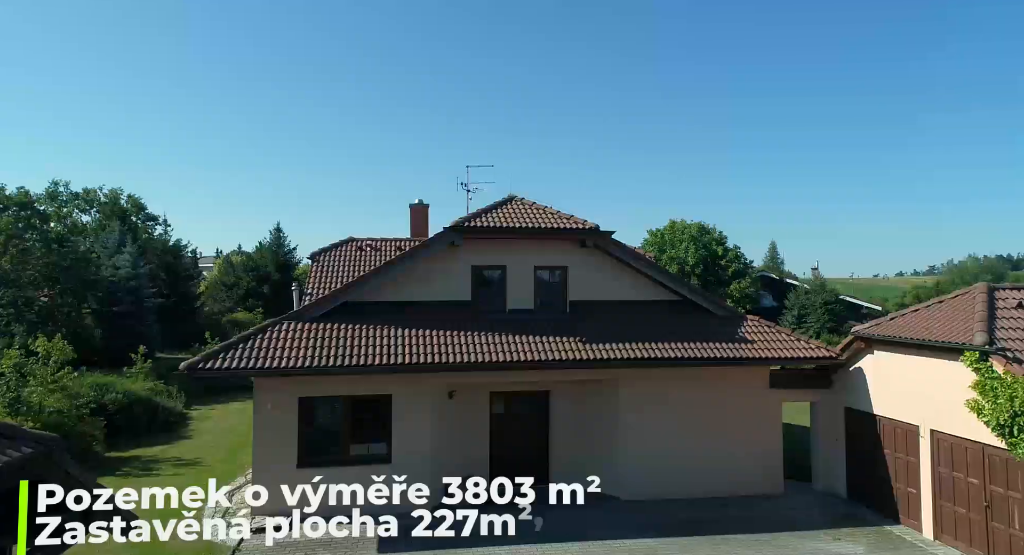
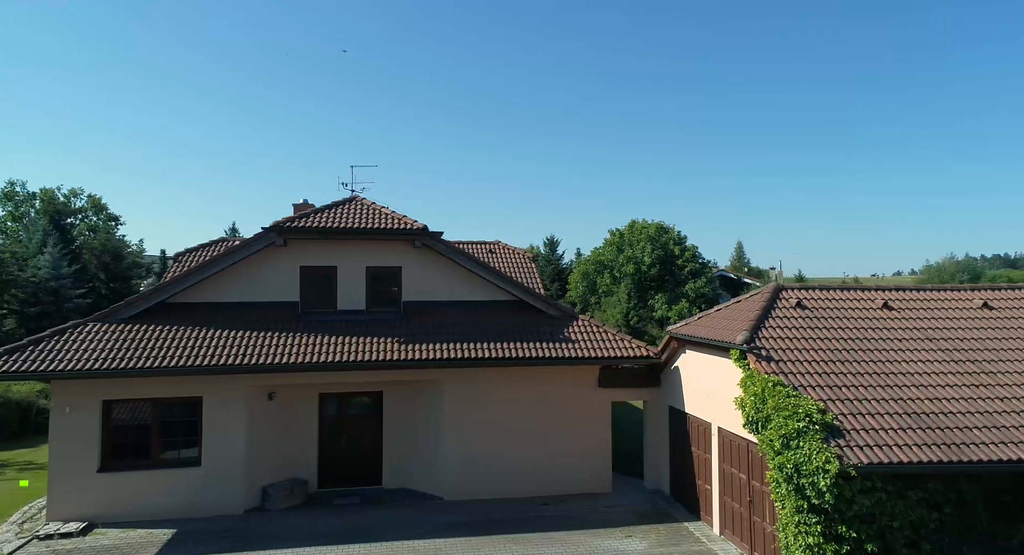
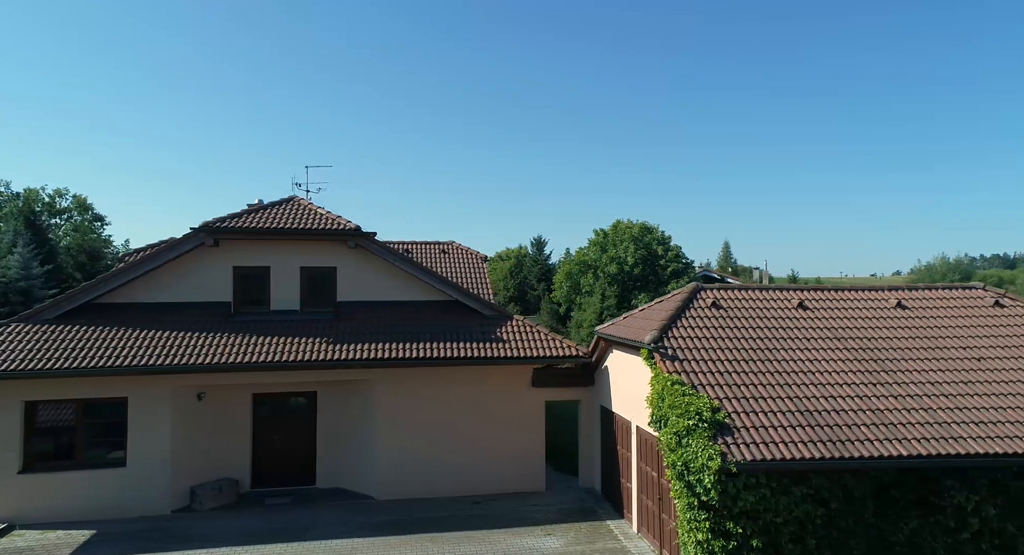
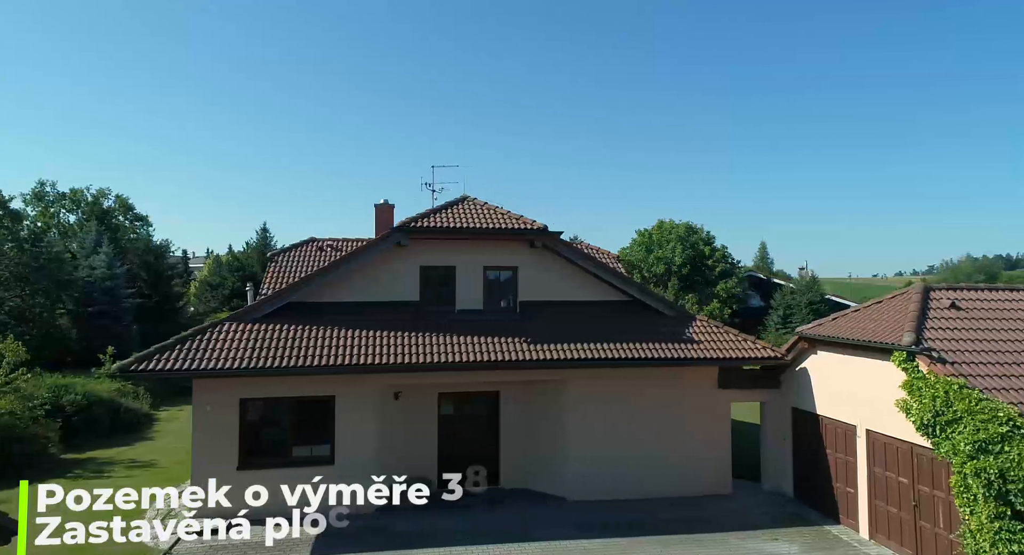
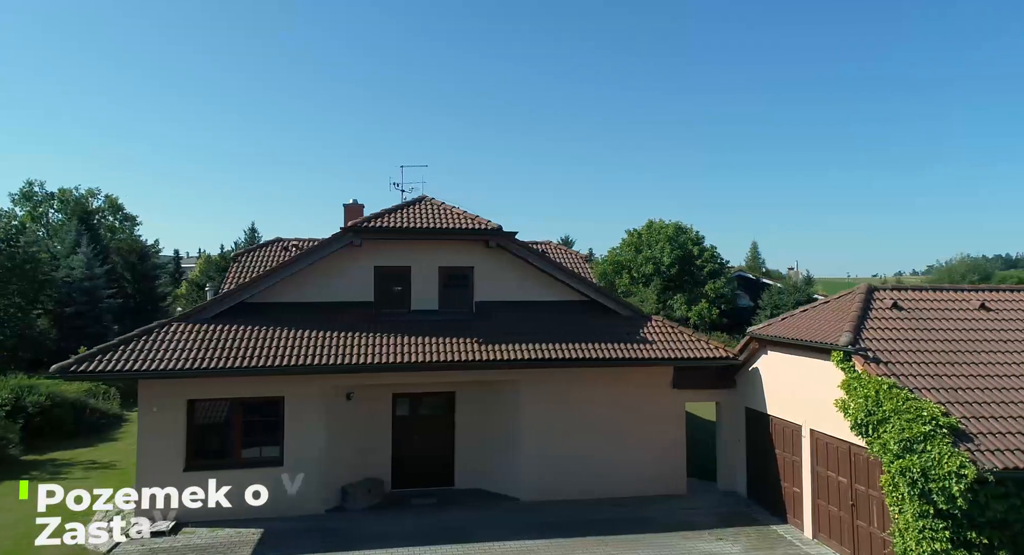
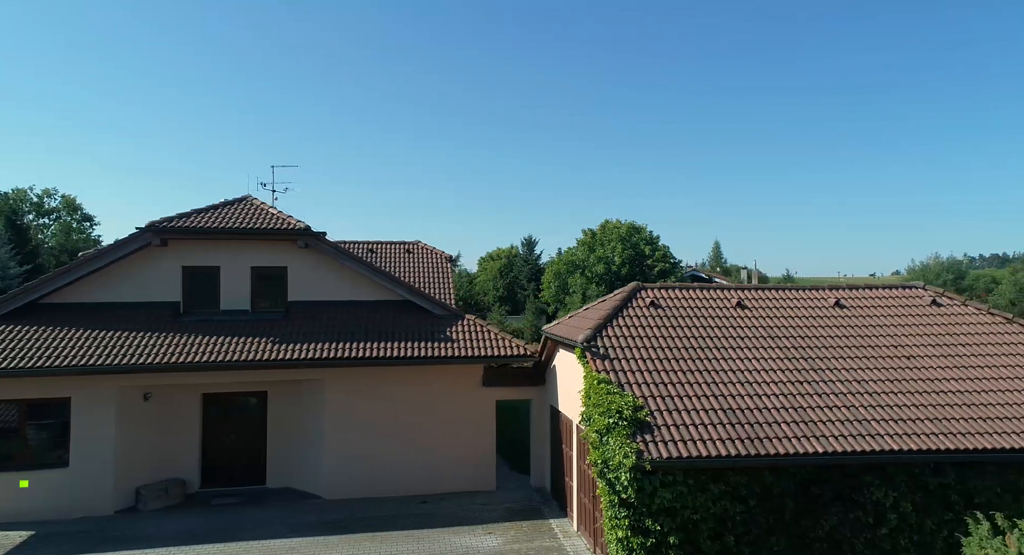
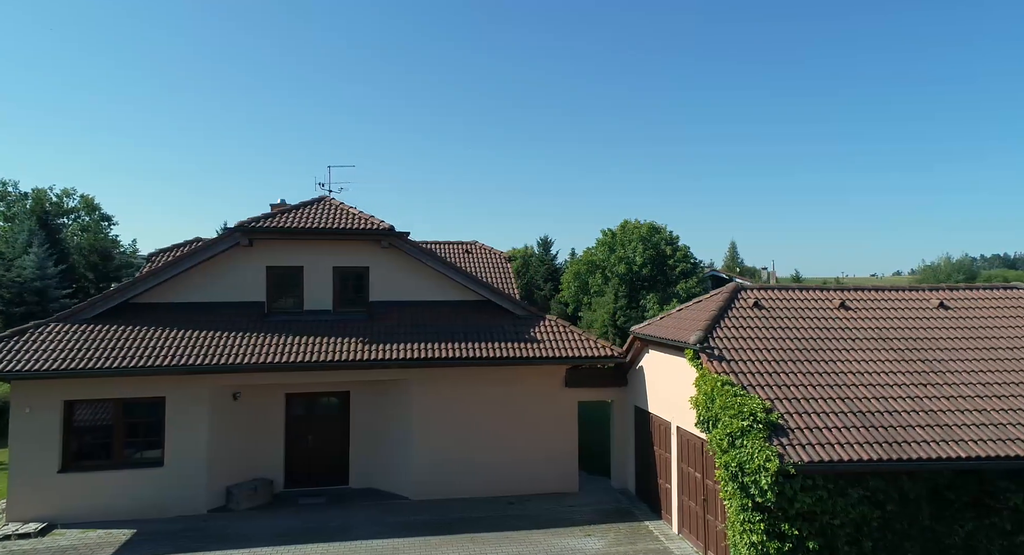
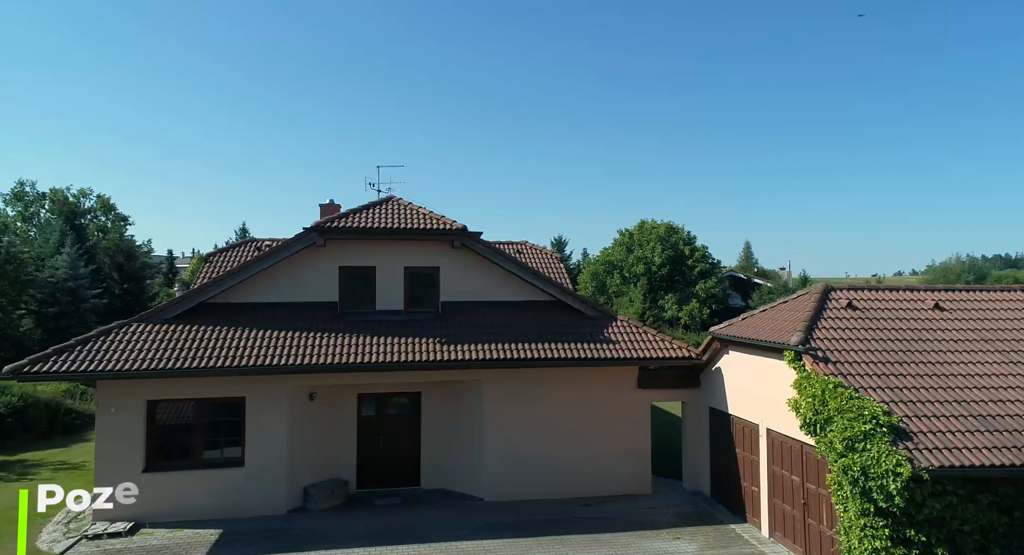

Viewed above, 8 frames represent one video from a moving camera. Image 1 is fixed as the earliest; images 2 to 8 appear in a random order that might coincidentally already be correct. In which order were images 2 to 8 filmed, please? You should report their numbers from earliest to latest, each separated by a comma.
4, 5, 8, 2, 7, 3, 6
